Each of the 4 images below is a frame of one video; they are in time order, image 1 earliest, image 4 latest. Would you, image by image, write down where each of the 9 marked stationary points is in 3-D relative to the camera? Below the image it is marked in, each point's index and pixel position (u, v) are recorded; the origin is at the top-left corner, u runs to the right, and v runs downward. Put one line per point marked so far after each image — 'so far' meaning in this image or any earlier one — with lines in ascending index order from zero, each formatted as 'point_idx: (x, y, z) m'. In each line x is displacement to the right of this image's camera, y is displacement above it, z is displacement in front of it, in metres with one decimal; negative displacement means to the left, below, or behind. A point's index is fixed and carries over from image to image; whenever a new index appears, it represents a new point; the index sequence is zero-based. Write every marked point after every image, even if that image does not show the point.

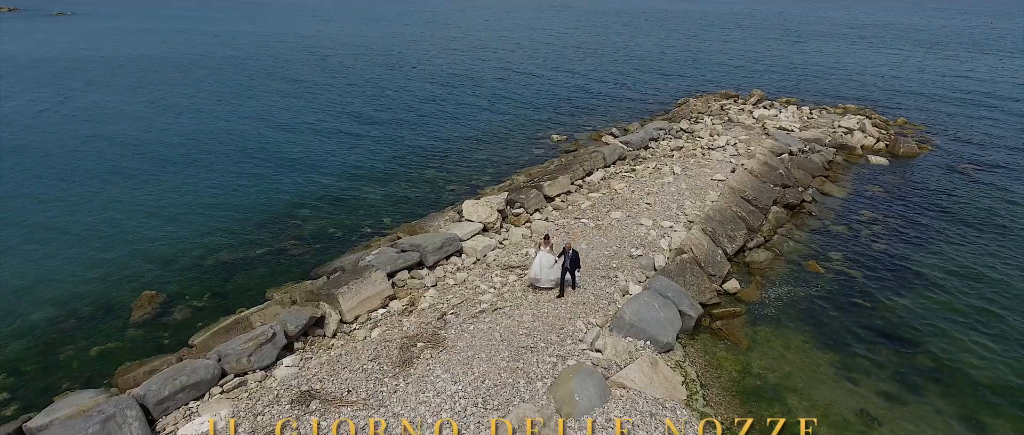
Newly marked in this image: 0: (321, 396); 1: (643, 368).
0: (-4.7, -4.4, +13.6) m
1: (+3.5, -4.0, +14.5) m
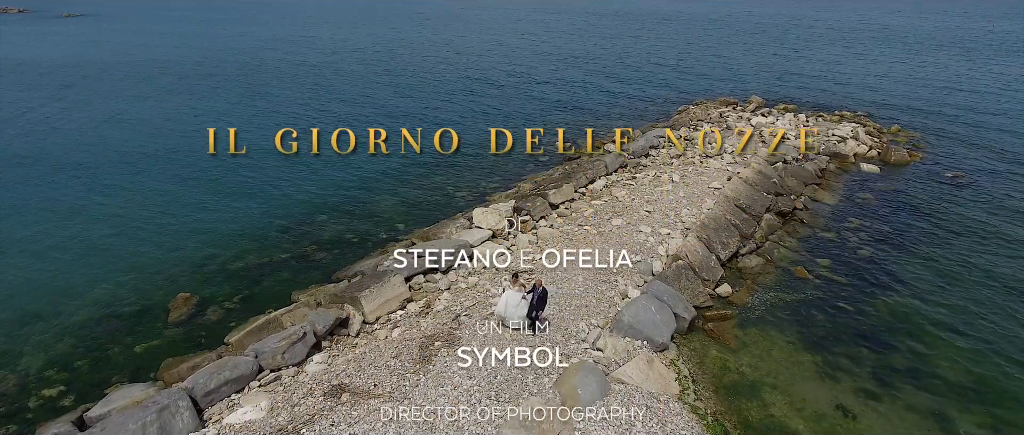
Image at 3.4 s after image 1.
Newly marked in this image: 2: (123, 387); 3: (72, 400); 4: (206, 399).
0: (-4.4, -4.7, +15.1) m
1: (+3.7, -4.3, +15.9) m
2: (-11.2, -4.9, +15.8) m
3: (-13.1, -5.5, +16.4) m
4: (-8.2, -4.8, +14.7) m
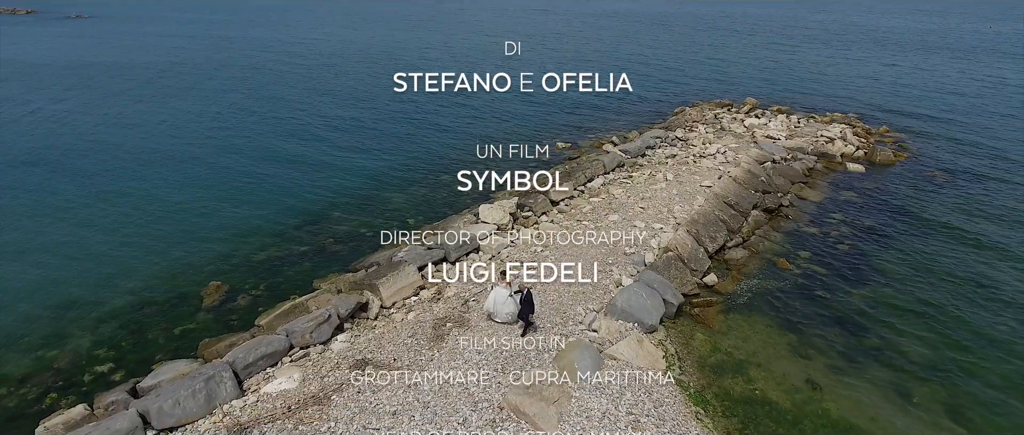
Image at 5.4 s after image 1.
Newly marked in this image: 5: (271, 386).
0: (-4.3, -4.5, +17.0) m
1: (+3.9, -4.1, +17.8) m
2: (-11.1, -4.7, +17.7) m
3: (-13.0, -5.2, +18.3) m
4: (-8.0, -4.6, +16.6) m
5: (-7.1, -4.9, +16.1) m
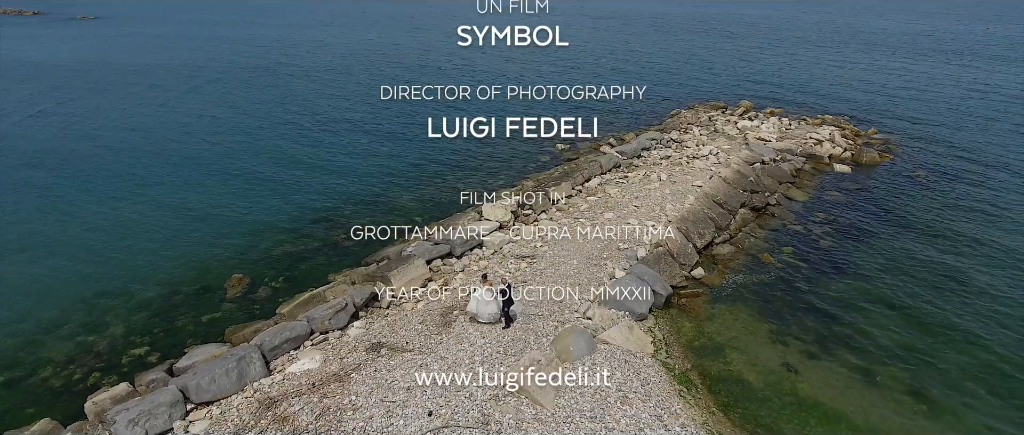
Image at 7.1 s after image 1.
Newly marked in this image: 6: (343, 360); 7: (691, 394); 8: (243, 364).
0: (-4.3, -4.4, +18.7) m
1: (+3.9, -4.0, +19.5) m
2: (-11.0, -4.6, +19.4) m
3: (-13.0, -5.1, +20.0) m
4: (-8.0, -4.5, +18.3) m
5: (-7.1, -4.8, +17.9) m
6: (-5.6, -4.7, +18.0) m
7: (+5.7, -5.6, +17.3) m
8: (-8.4, -4.6, +17.2) m
